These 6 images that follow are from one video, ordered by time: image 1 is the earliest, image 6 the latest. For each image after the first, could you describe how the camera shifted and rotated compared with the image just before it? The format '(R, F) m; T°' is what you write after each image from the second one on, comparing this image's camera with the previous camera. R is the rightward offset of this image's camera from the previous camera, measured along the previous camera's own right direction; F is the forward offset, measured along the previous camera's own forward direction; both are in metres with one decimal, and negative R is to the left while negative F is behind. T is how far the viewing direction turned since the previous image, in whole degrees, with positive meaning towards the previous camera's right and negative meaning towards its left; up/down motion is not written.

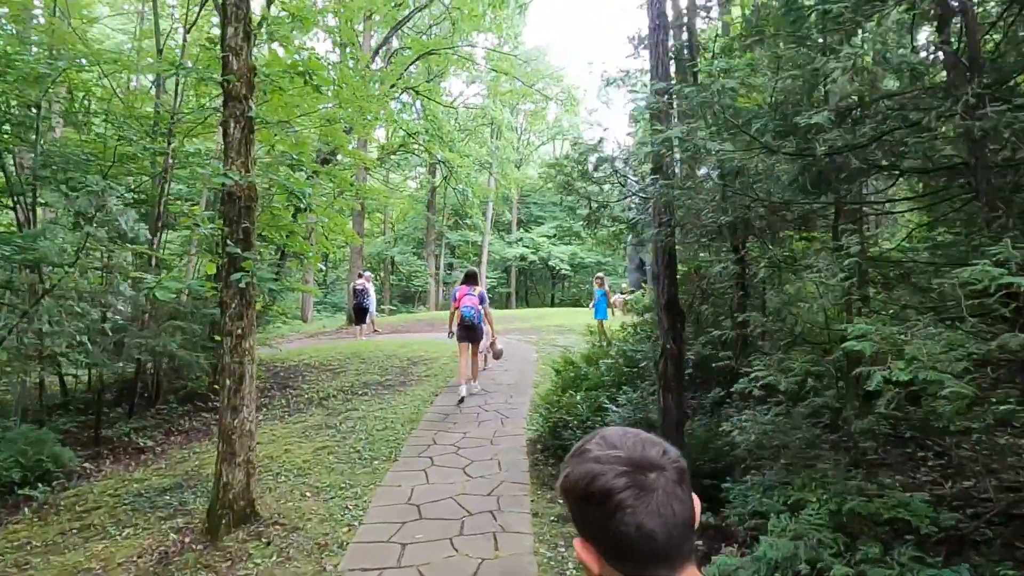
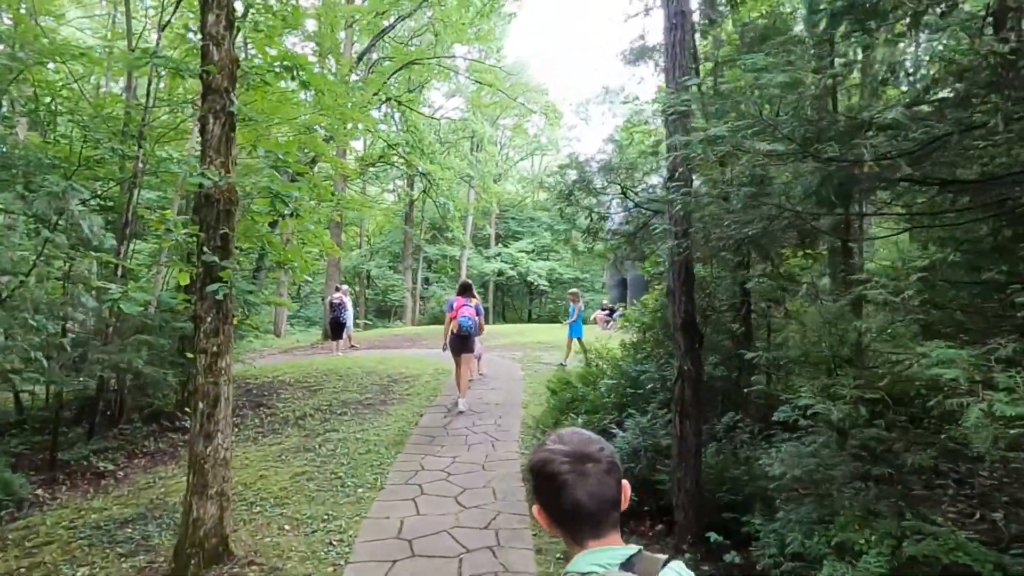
(-0.2, +0.3) m; +2°
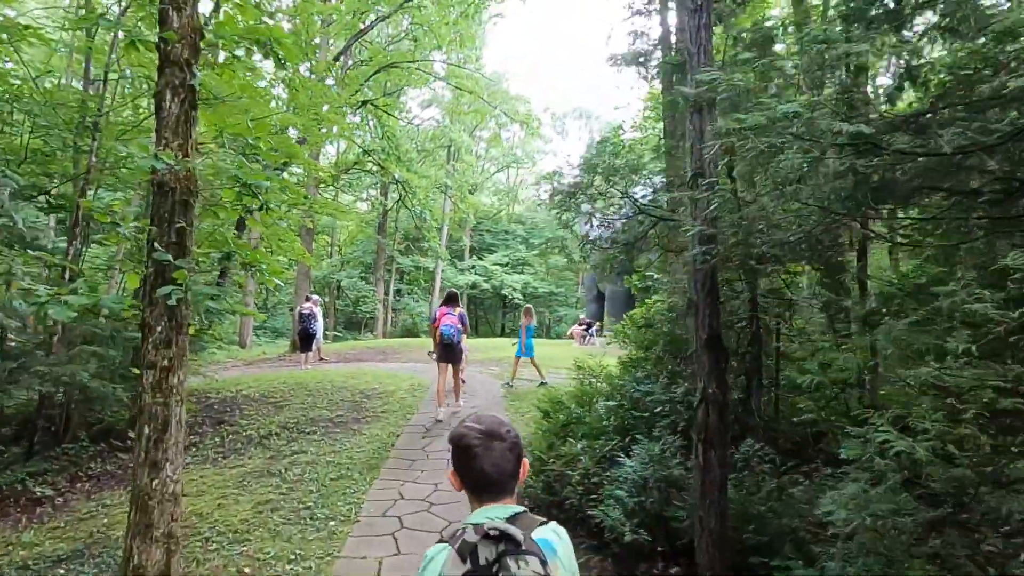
(-0.2, +0.5) m; +3°
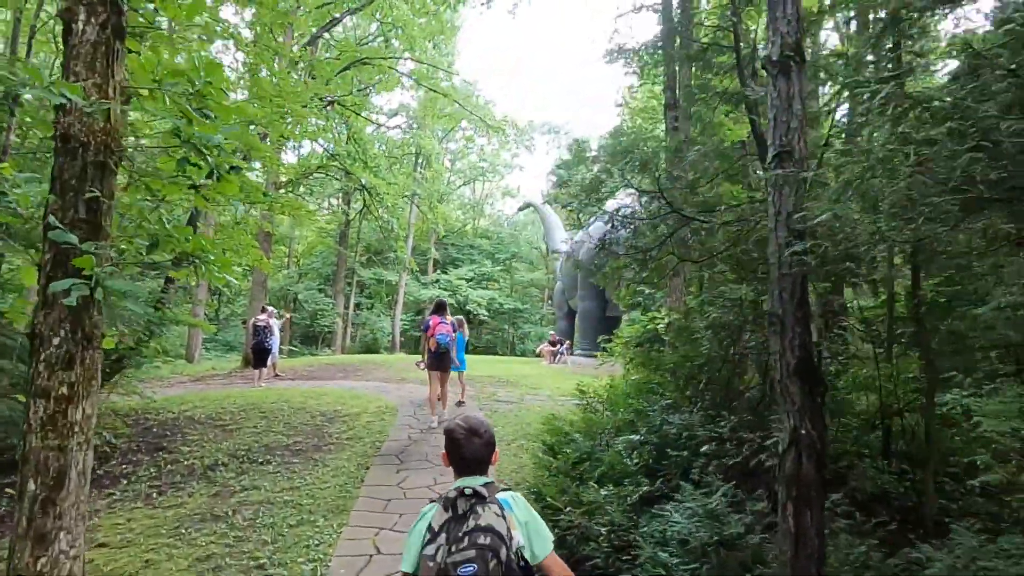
(-0.3, +0.8) m; +4°
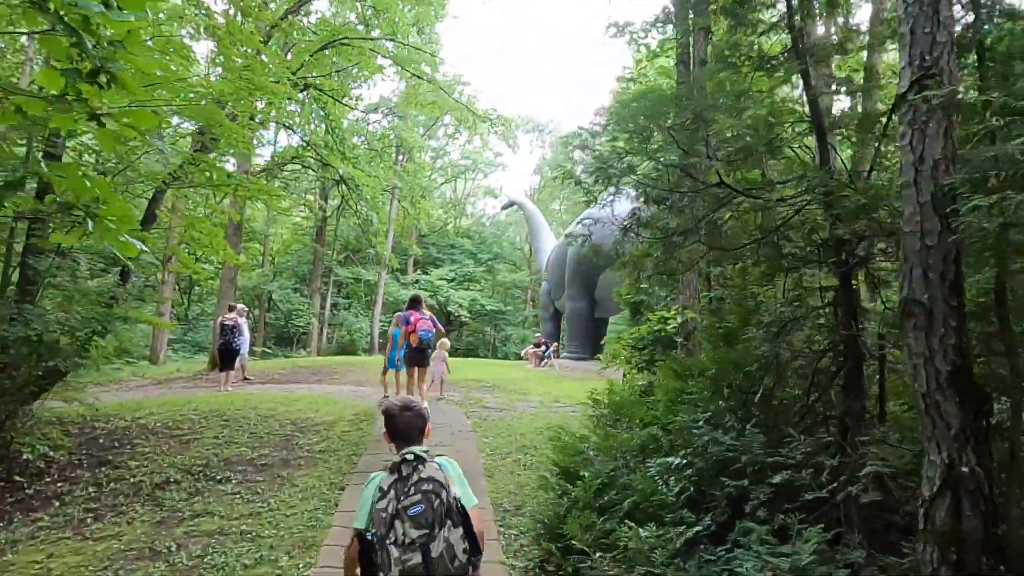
(-0.2, +0.8) m; +2°
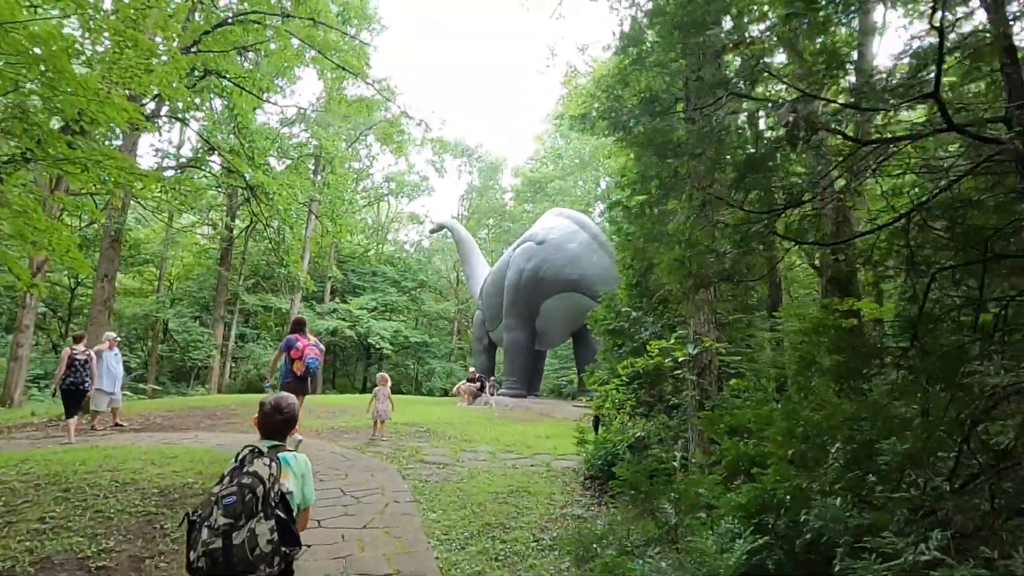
(-0.3, +1.7) m; +7°
